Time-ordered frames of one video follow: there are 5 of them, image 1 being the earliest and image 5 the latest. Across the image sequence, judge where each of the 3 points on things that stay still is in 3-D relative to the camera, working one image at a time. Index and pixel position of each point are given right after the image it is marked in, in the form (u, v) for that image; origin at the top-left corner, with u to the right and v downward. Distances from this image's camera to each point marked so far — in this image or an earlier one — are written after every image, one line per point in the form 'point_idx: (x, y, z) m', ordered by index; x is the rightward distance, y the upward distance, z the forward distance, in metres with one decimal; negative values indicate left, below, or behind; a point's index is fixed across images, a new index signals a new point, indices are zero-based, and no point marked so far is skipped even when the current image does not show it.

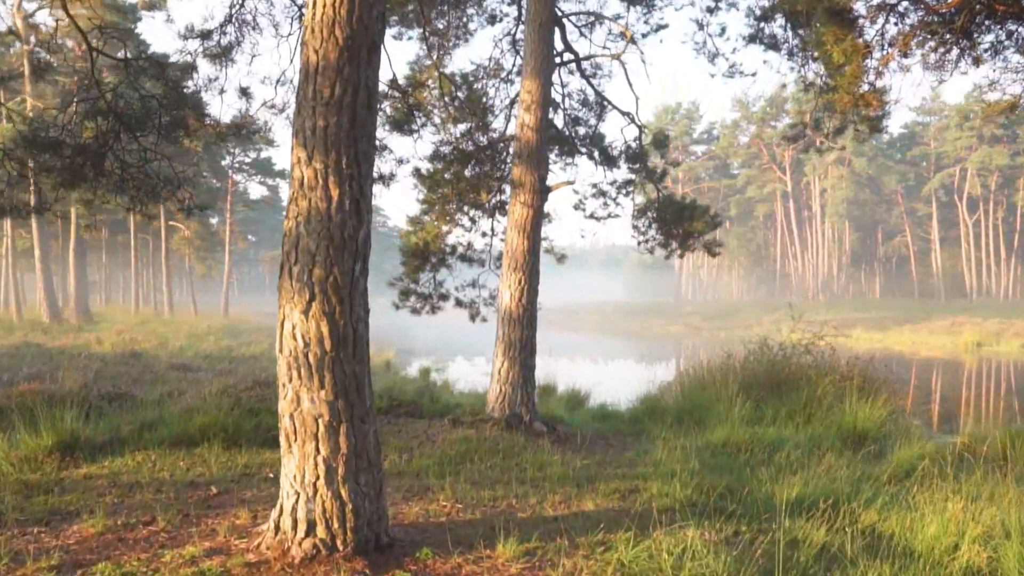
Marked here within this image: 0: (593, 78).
0: (+1.1, +2.9, +9.8) m
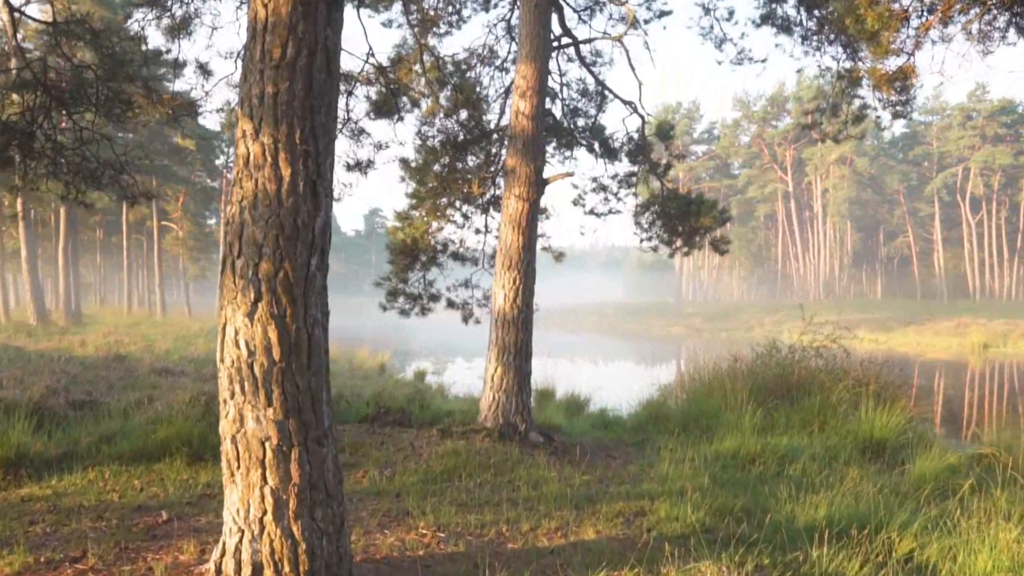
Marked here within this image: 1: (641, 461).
0: (+1.1, +2.9, +9.2) m
1: (+1.2, -1.6, +6.7) m
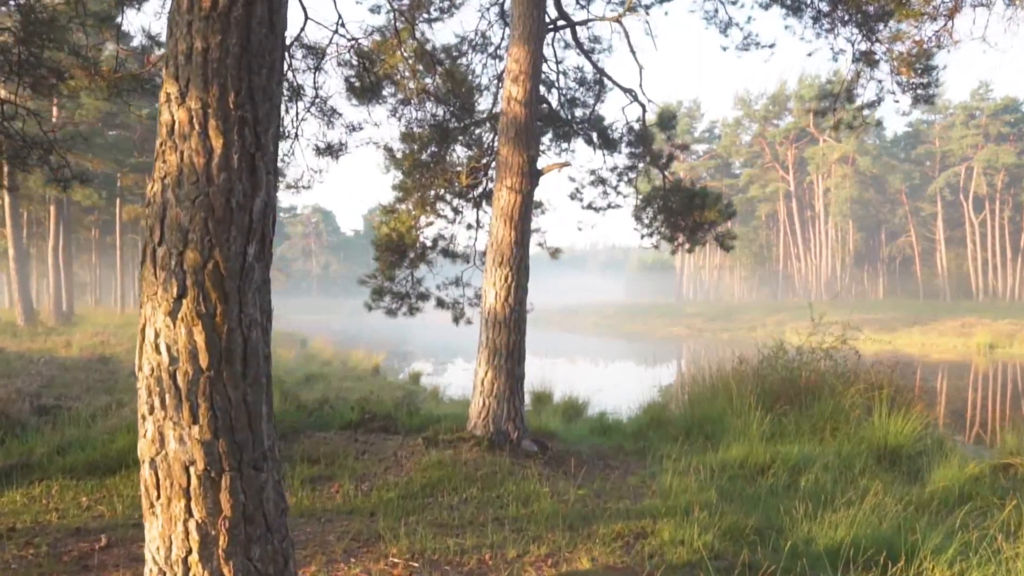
0: (+1.0, +2.9, +8.8) m
1: (+1.1, -1.6, +6.2) m
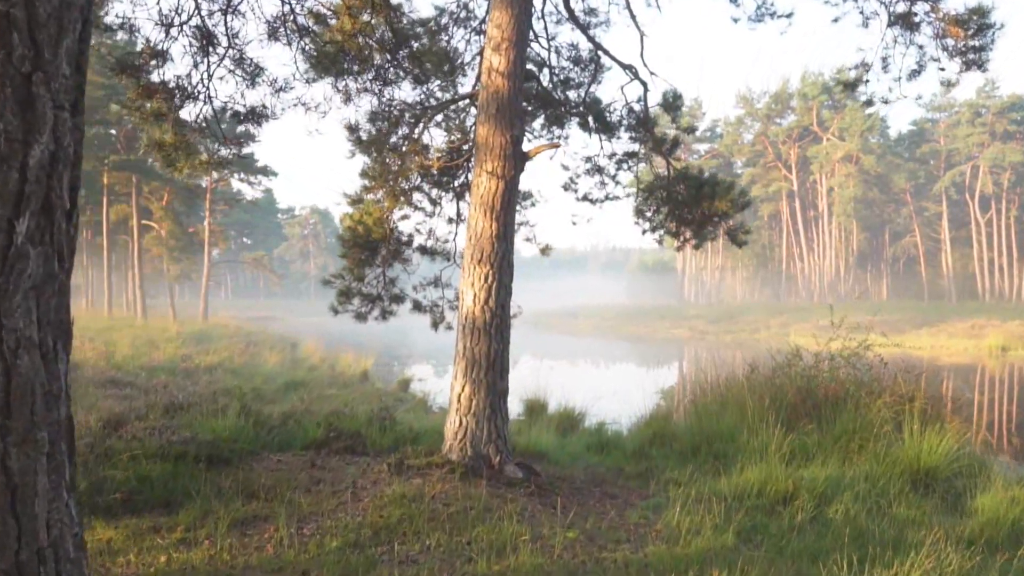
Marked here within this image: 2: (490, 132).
0: (+0.8, +2.9, +7.9) m
1: (+1.0, -1.6, +5.3) m
2: (-0.2, +1.3, +5.7) m
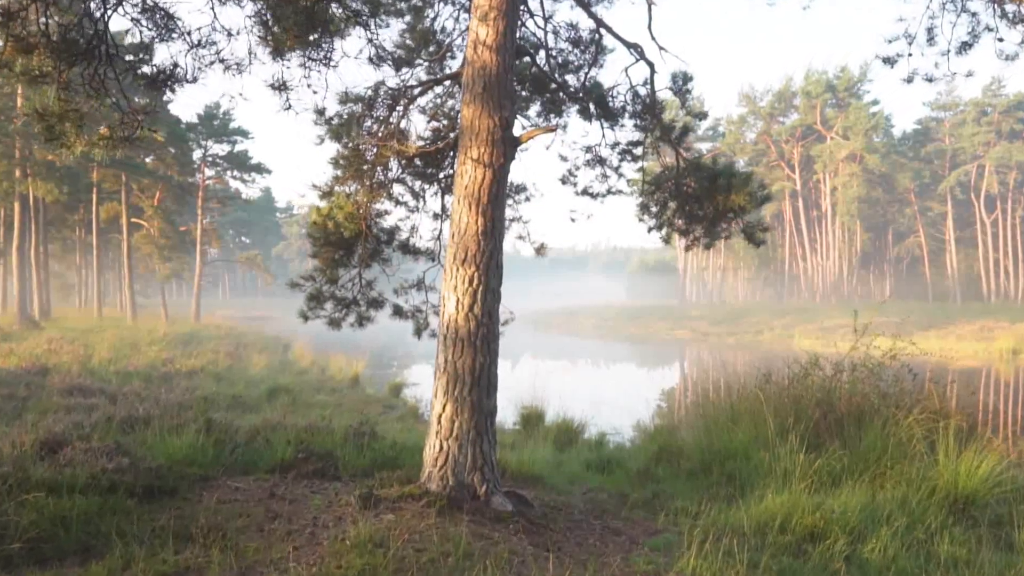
0: (+0.8, +2.8, +7.2) m
1: (+0.9, -1.6, +4.6) m
2: (-0.2, +1.2, +5.0) m
